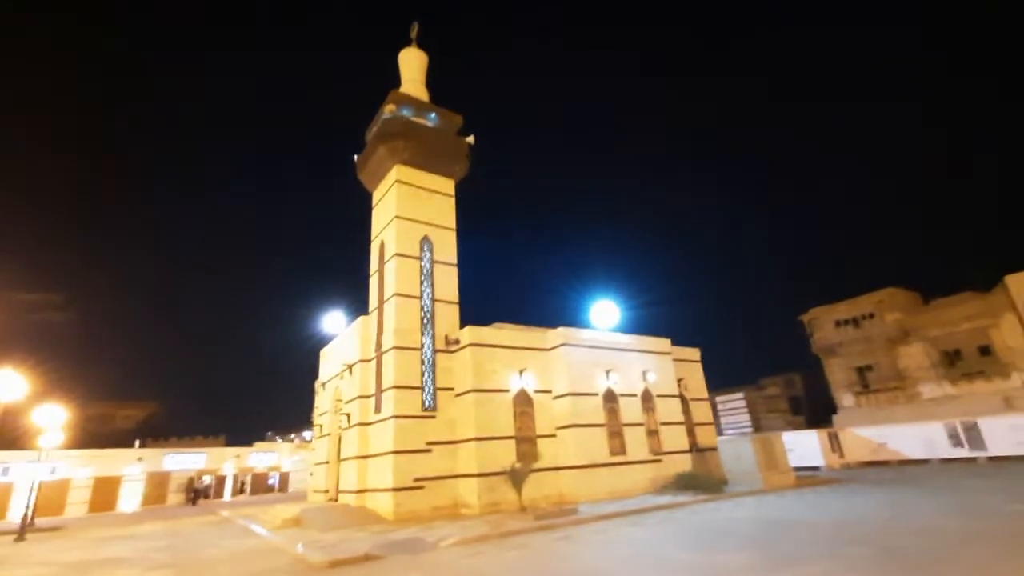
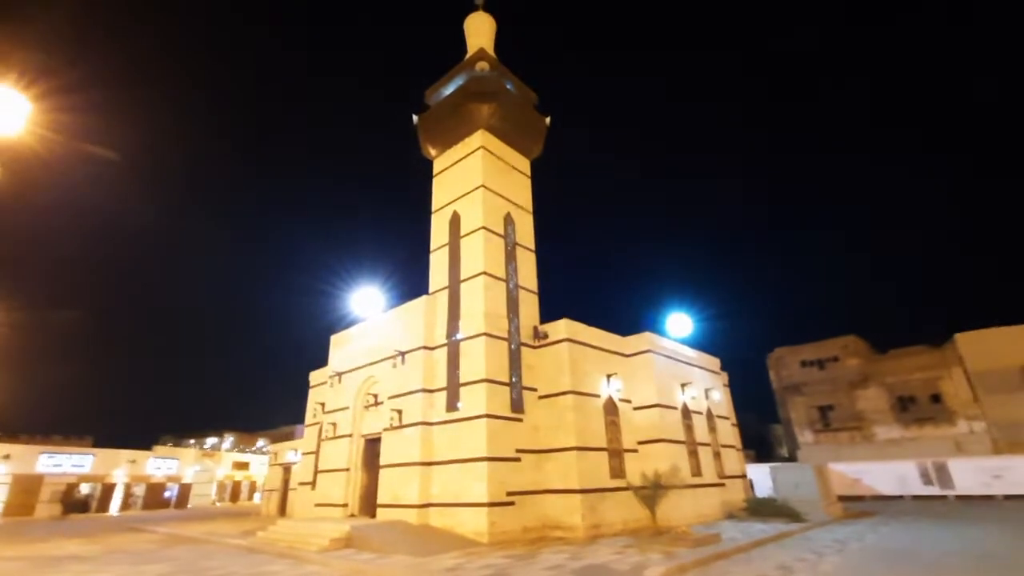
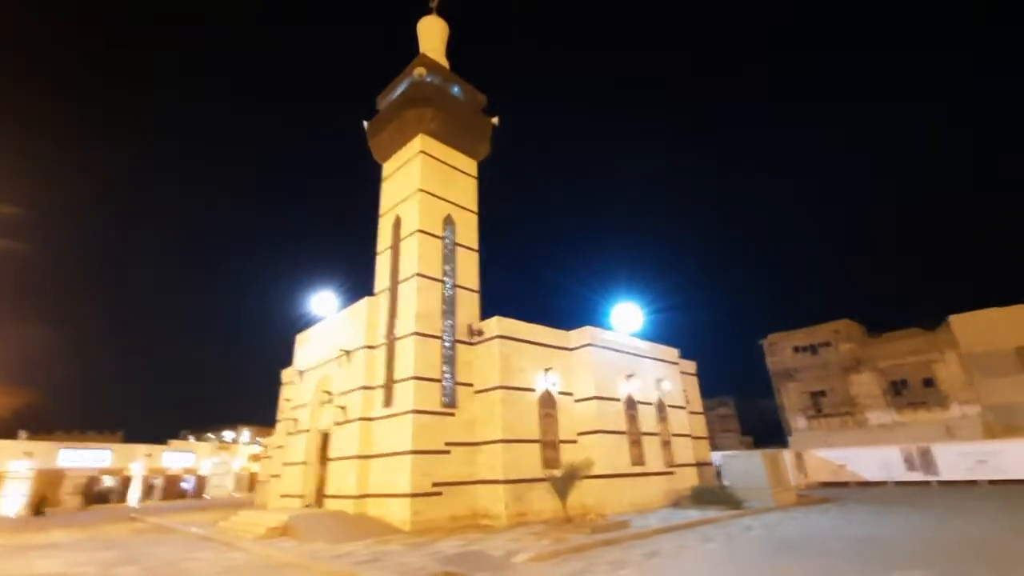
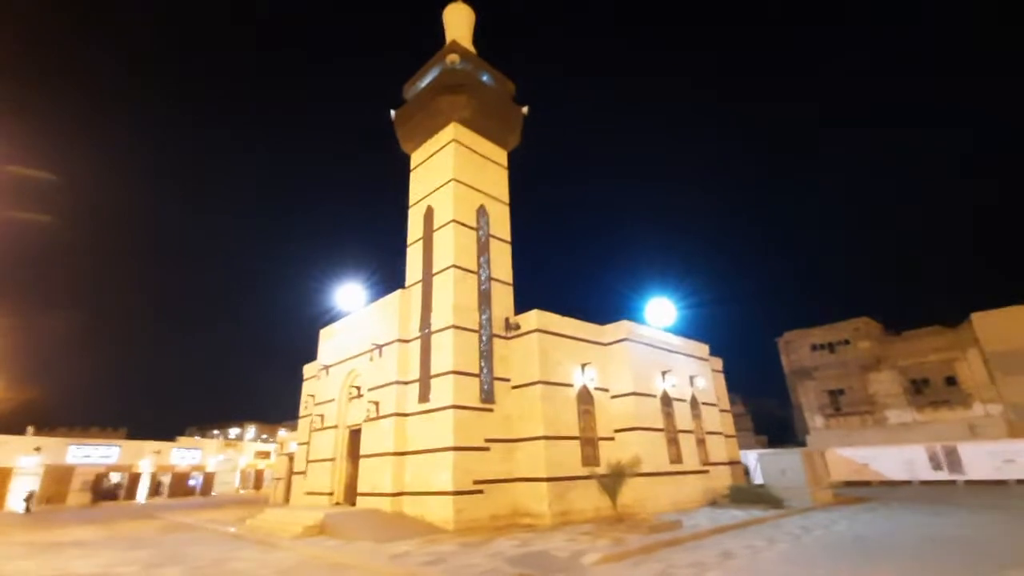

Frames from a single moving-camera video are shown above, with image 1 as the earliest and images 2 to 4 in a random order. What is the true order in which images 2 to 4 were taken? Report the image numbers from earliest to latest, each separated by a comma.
3, 4, 2
